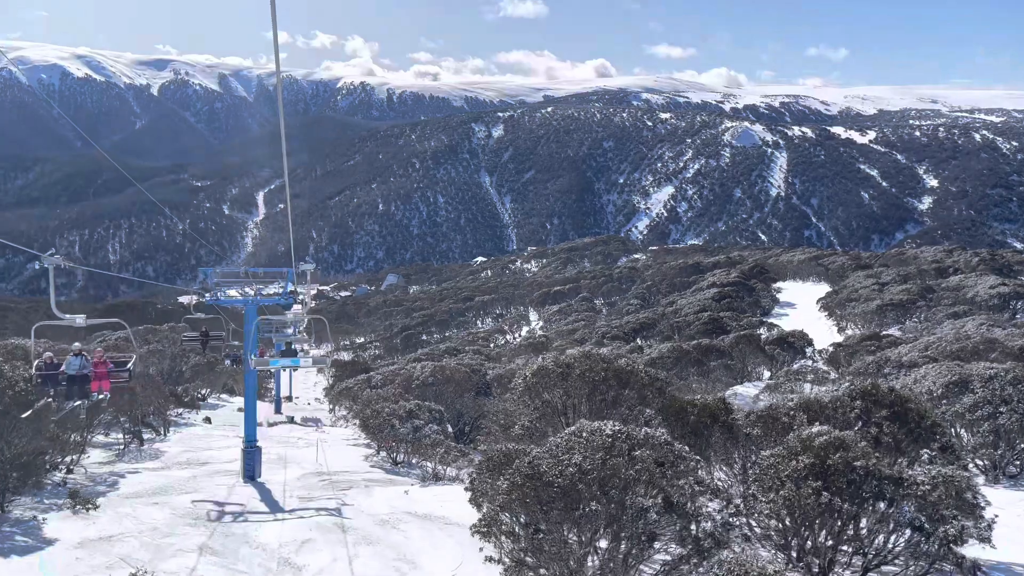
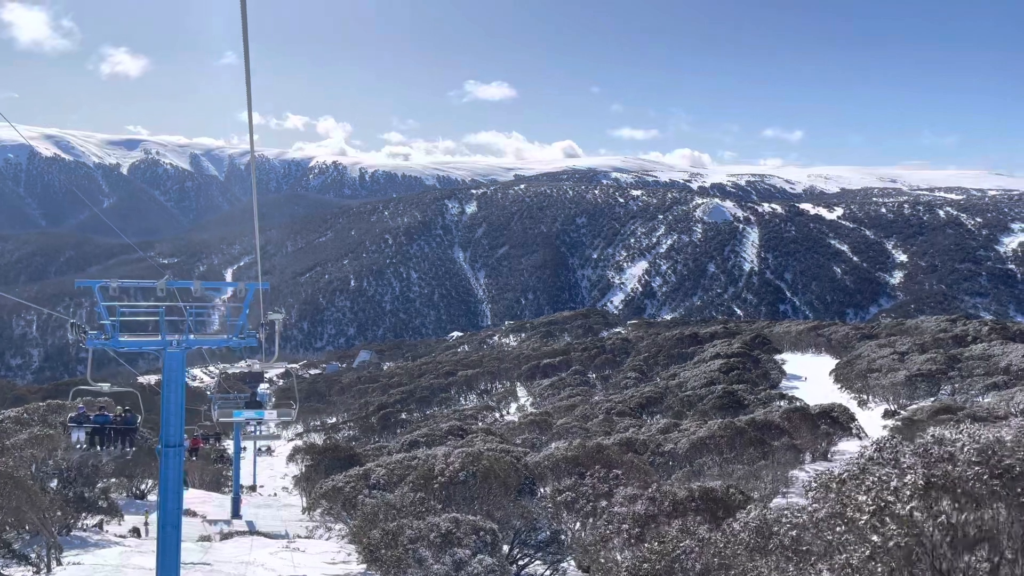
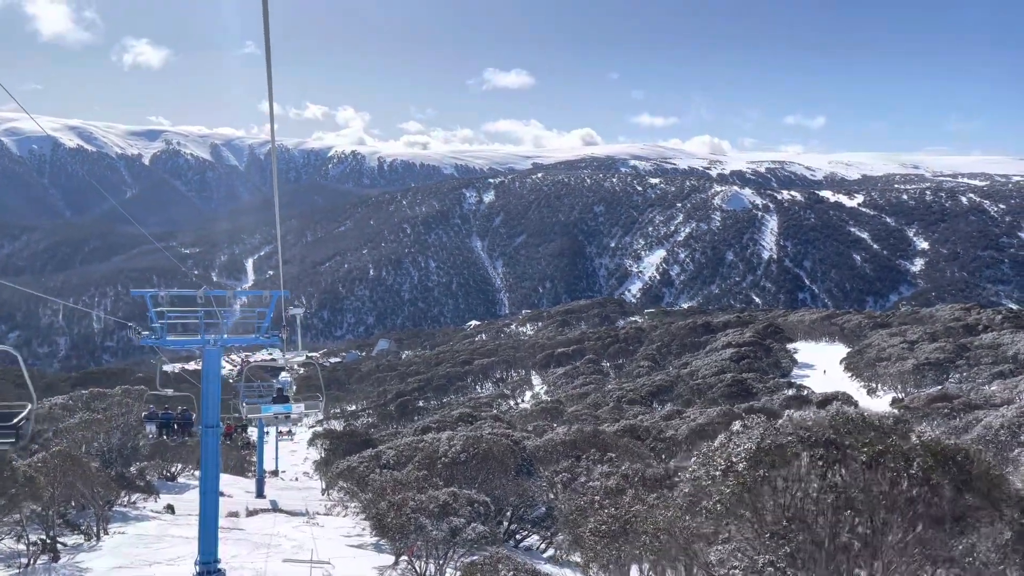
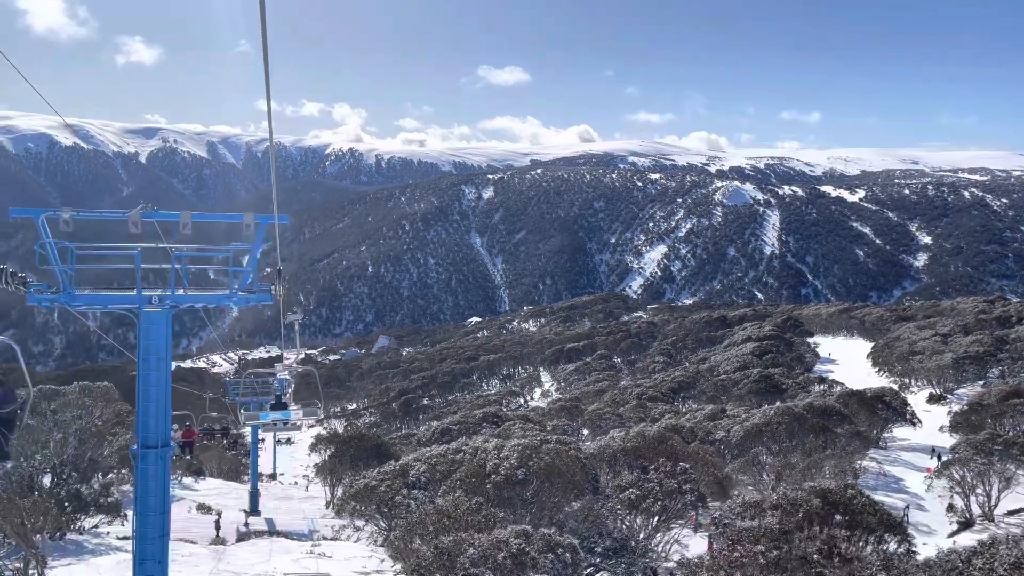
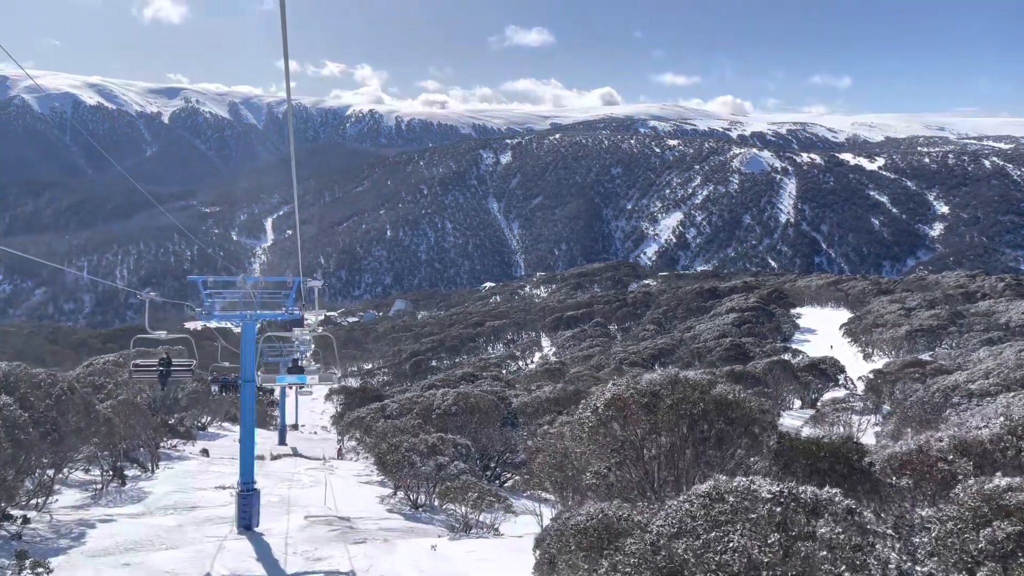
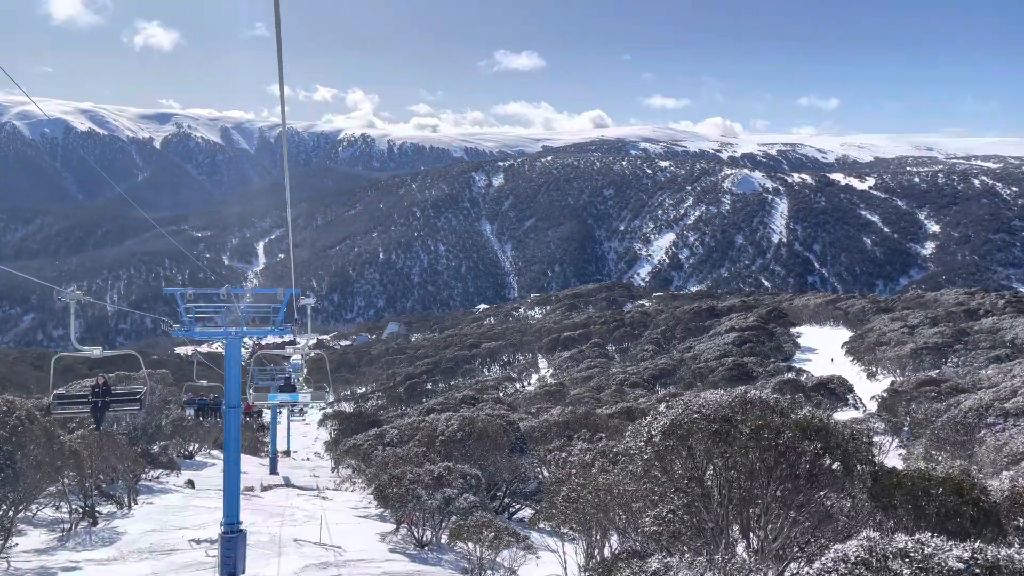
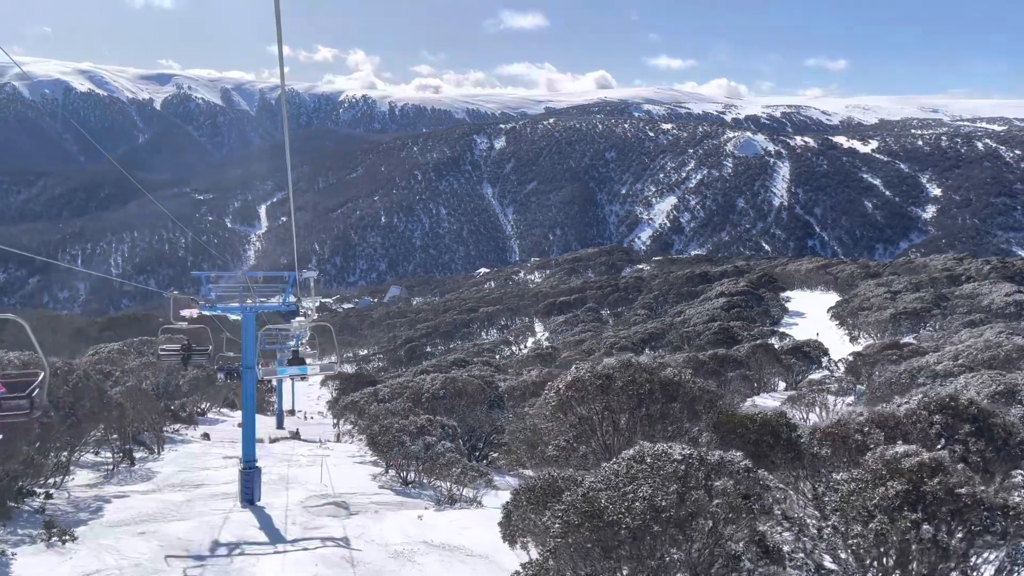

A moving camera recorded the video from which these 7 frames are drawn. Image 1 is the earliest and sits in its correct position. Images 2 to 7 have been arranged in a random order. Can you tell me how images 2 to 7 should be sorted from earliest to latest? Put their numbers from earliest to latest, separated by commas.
7, 5, 6, 3, 2, 4
